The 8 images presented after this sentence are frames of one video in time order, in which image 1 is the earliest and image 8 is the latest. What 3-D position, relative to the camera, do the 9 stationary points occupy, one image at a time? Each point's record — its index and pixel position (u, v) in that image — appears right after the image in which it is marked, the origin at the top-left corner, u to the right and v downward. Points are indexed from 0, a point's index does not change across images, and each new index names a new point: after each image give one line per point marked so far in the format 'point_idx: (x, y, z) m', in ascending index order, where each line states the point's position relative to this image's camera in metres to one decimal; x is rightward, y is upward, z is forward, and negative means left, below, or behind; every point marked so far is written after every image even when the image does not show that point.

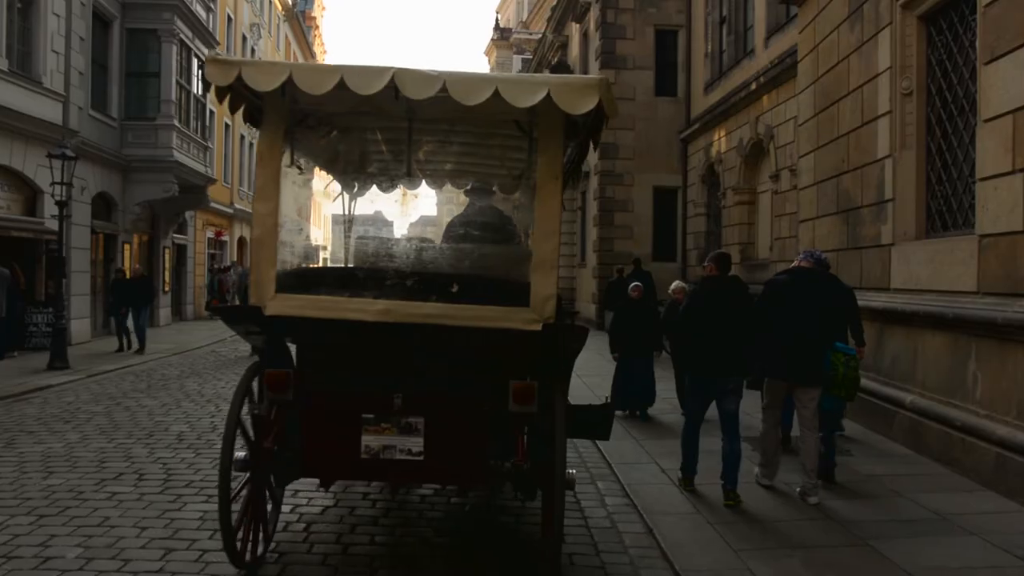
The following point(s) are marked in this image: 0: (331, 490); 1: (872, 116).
0: (-1.3, -1.5, +6.5) m
1: (+4.1, +1.9, +10.1) m
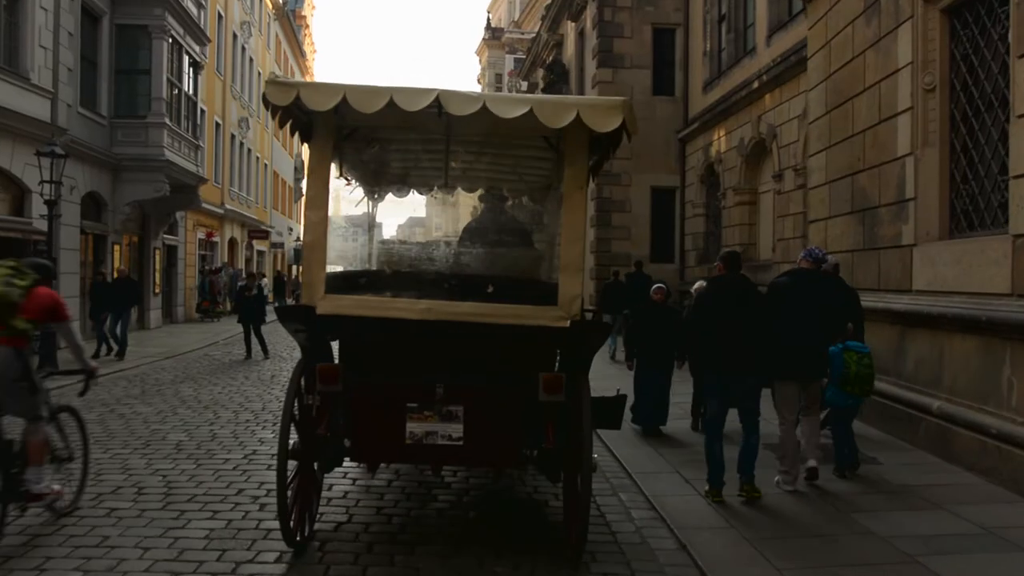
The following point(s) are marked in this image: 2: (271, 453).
0: (-1.2, -1.5, +6.2) m
1: (+4.2, +1.9, +9.8) m
2: (-2.1, -1.4, +7.8) m
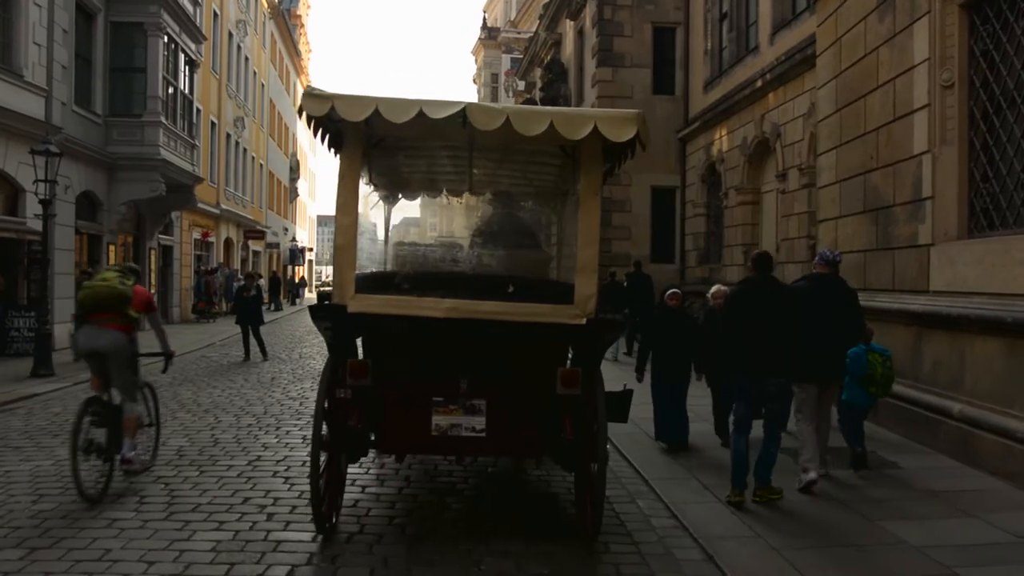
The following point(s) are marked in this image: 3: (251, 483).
0: (-1.1, -1.5, +5.9) m
1: (+4.2, +1.9, +9.6) m
2: (-2.0, -1.4, +7.5) m
3: (-1.9, -1.5, +6.7) m
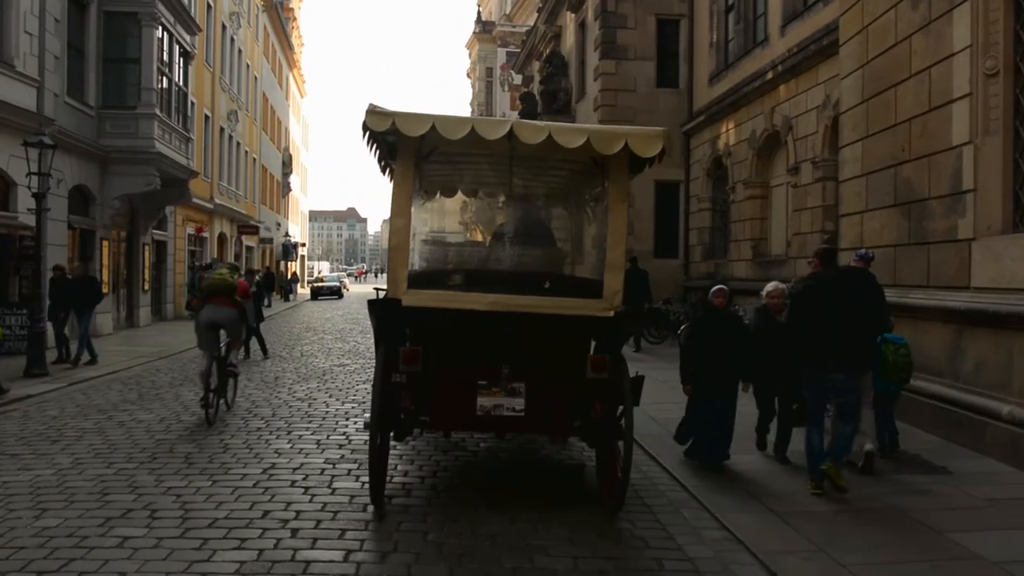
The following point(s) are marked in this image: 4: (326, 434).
0: (-0.8, -1.5, +5.5) m
1: (+4.5, +1.9, +9.2) m
2: (-1.7, -1.4, +7.1) m
3: (-1.7, -1.4, +6.2) m
4: (-1.8, -1.4, +8.5) m
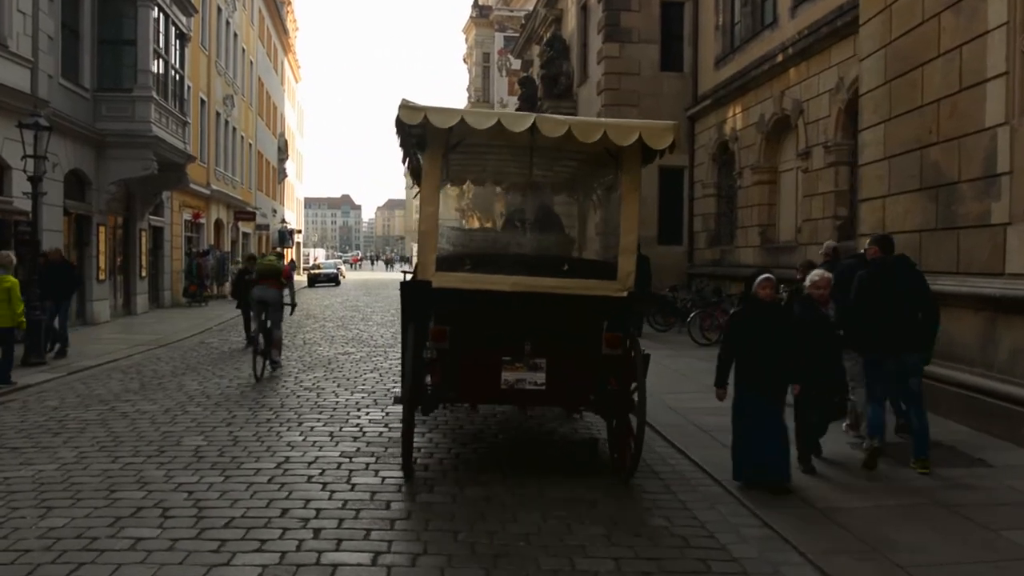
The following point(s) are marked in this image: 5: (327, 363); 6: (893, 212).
0: (-0.6, -1.4, +5.2) m
1: (+4.6, +2.1, +8.9) m
2: (-1.6, -1.3, +6.8) m
3: (-1.5, -1.3, +5.9) m
4: (-1.6, -1.3, +8.2) m
5: (-2.7, -1.1, +13.1) m
6: (+4.7, +0.9, +10.9) m
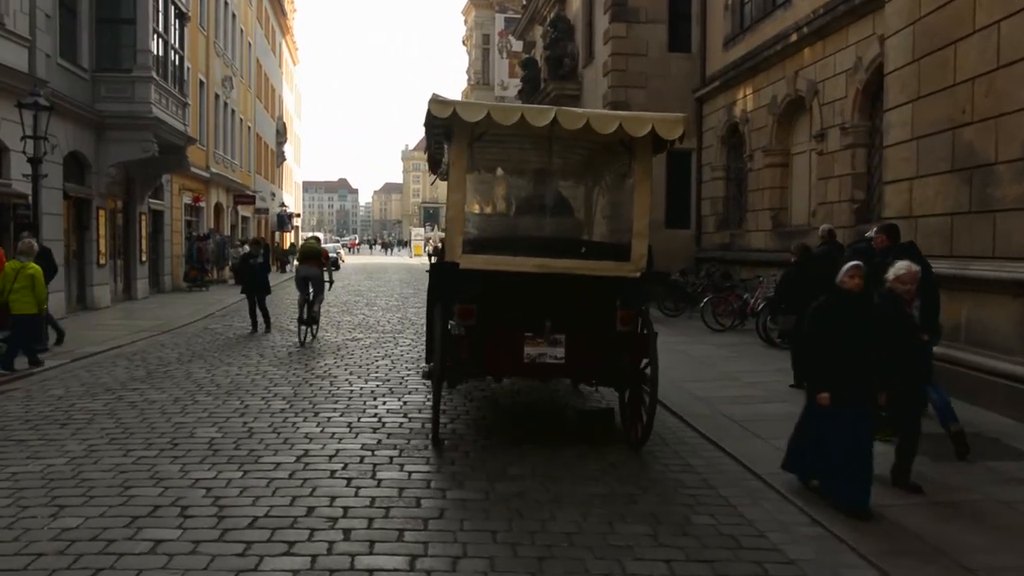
0: (-0.4, -1.3, +4.9) m
1: (+4.8, +2.2, +8.6) m
2: (-1.3, -1.2, +6.5) m
3: (-1.3, -1.3, +5.6) m
4: (-1.4, -1.1, +7.9) m
5: (-2.5, -0.9, +12.8) m
6: (+4.9, +1.1, +10.6) m
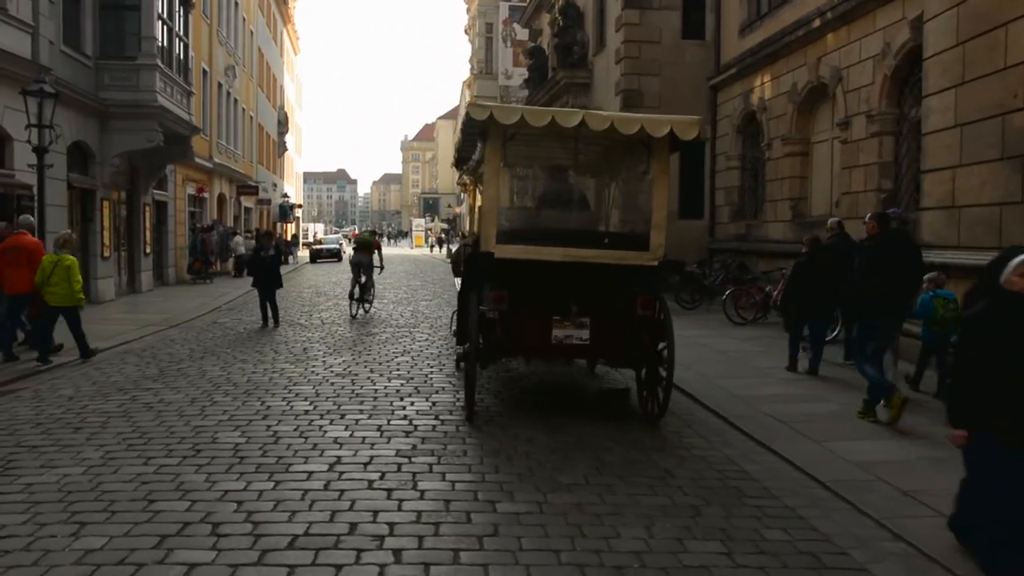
0: (-0.1, -1.3, +4.5) m
1: (+5.1, +2.3, +8.1) m
2: (-1.0, -1.2, +6.1) m
3: (-1.0, -1.2, +5.2) m
4: (-1.1, -1.1, +7.5) m
5: (-2.2, -0.8, +12.4) m
6: (+5.2, +1.2, +10.2) m
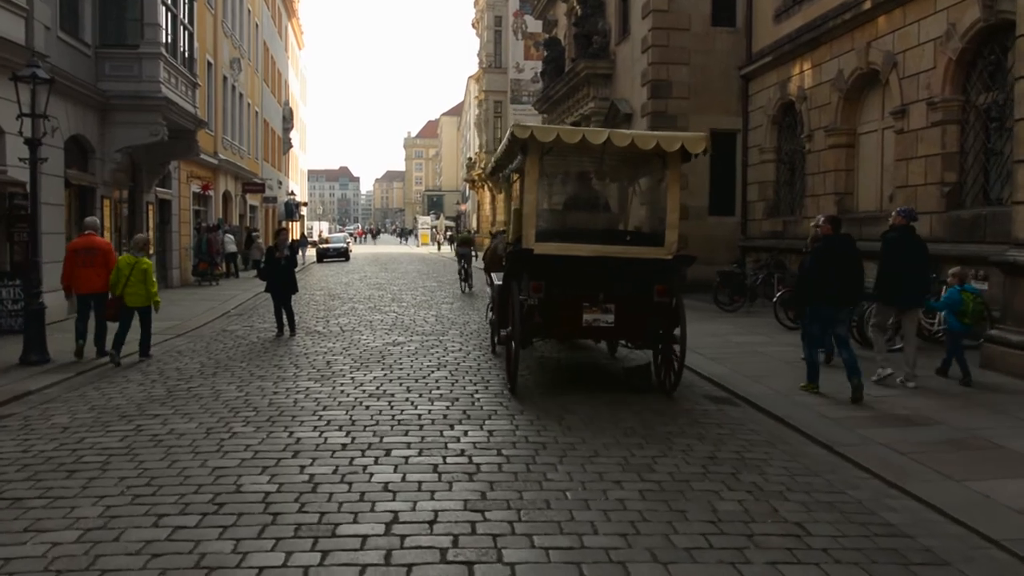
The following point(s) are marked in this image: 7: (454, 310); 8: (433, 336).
0: (+0.4, -1.4, +3.3) m
1: (+5.7, +2.2, +6.9) m
2: (-0.5, -1.3, +4.9) m
3: (-0.4, -1.3, +4.0) m
4: (-0.5, -1.2, +6.3) m
5: (-1.7, -0.9, +11.2) m
6: (+5.7, +1.1, +9.0) m
7: (-1.2, -0.4, +18.1) m
8: (-1.2, -0.7, +13.4) m
